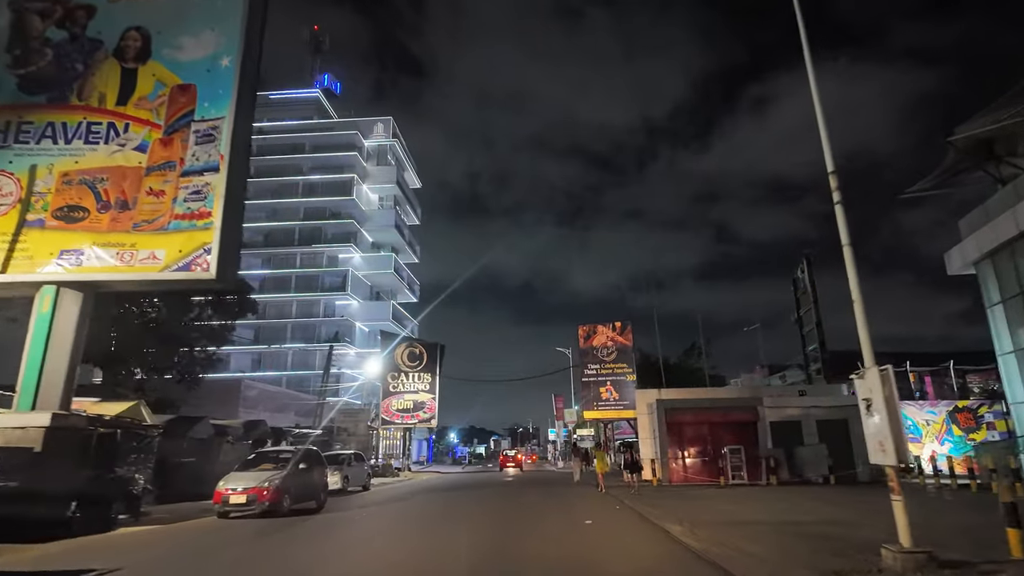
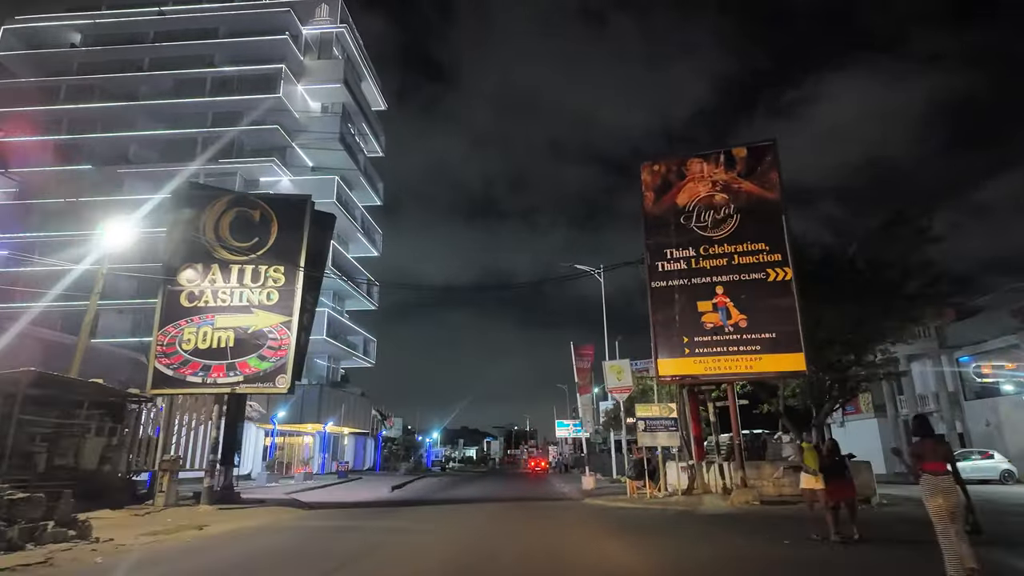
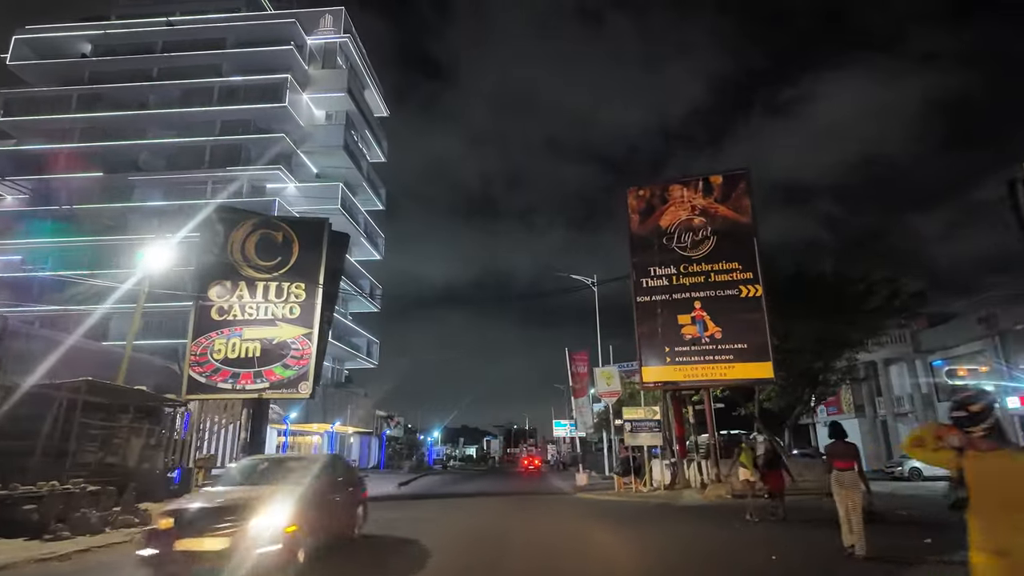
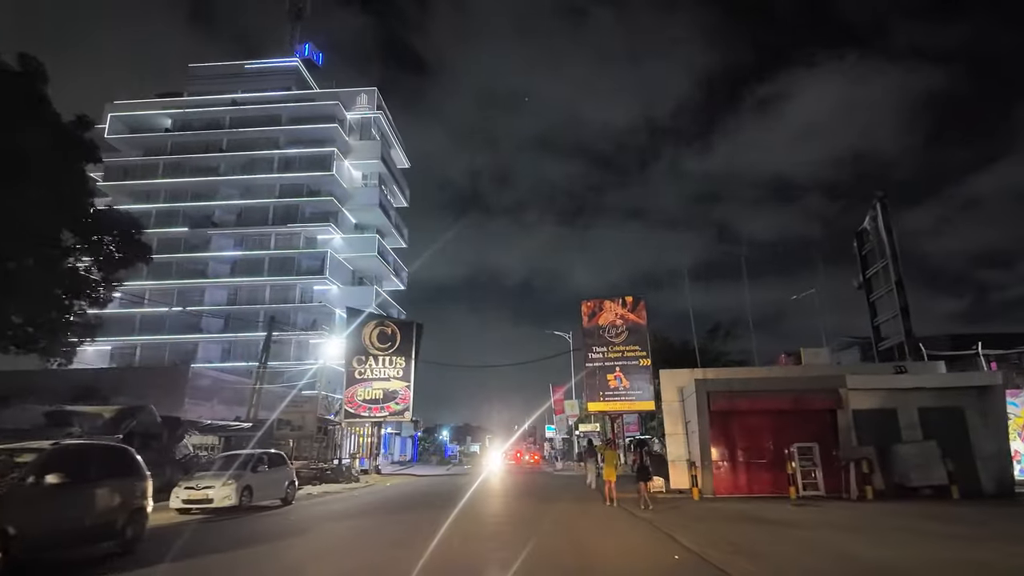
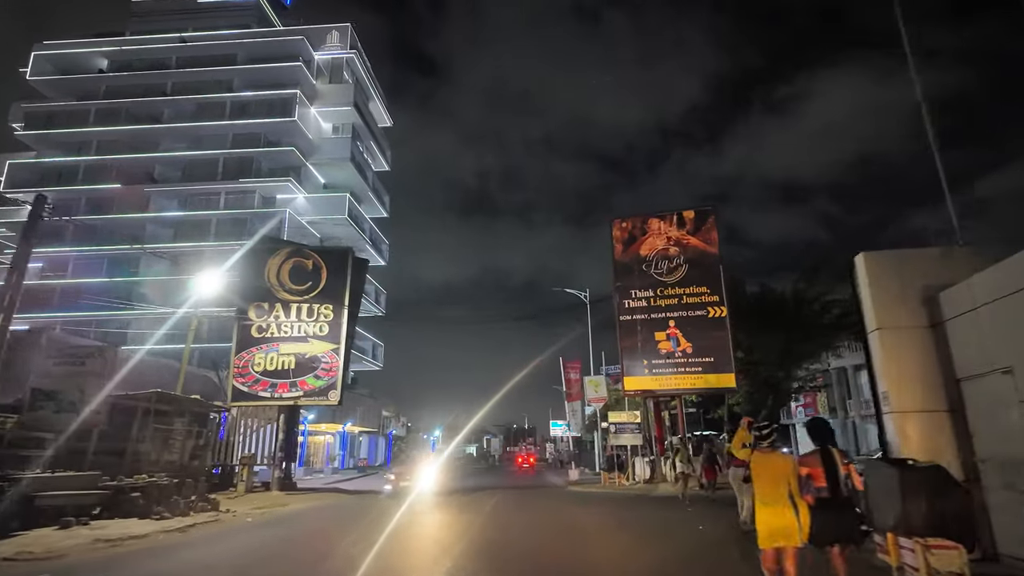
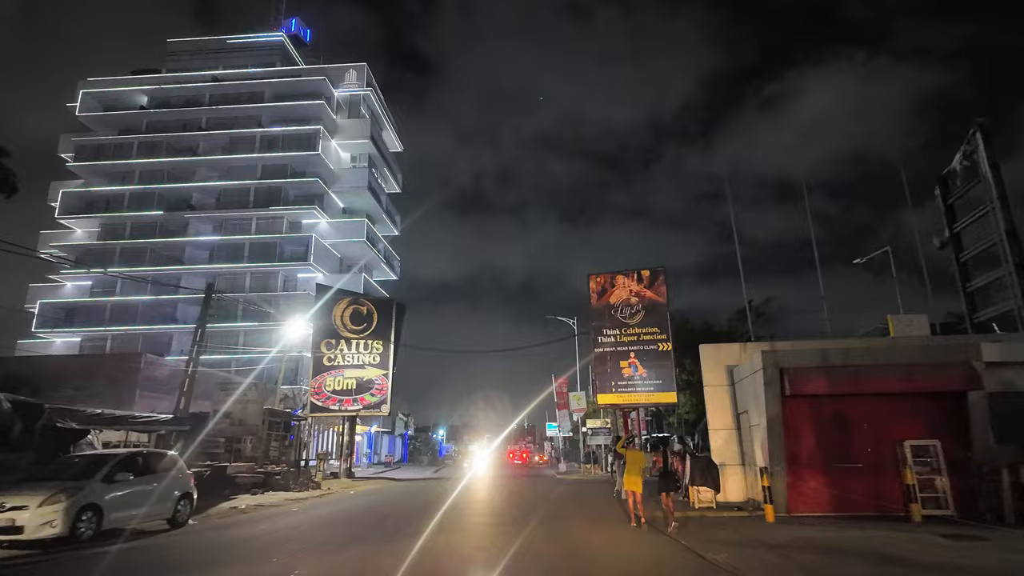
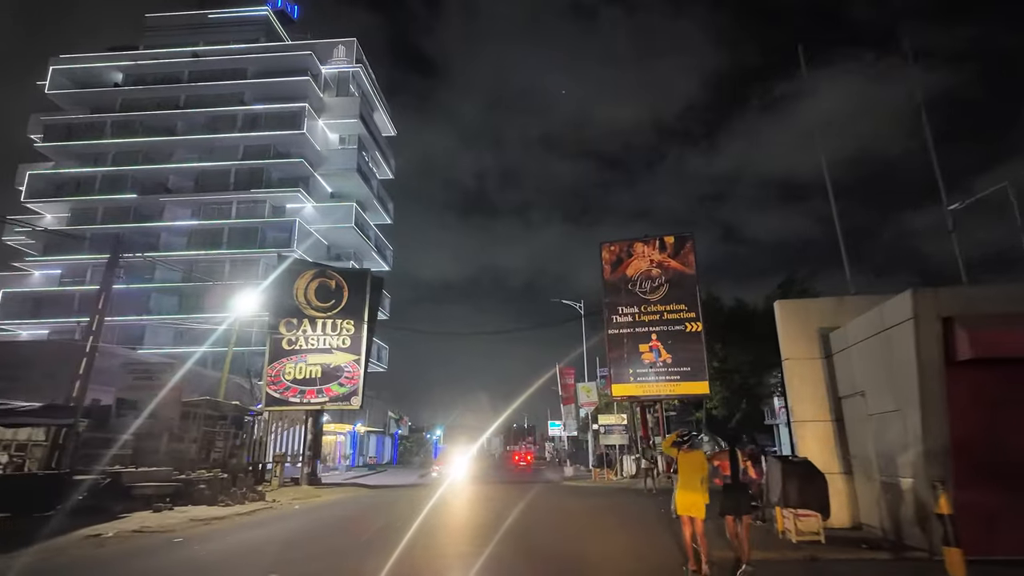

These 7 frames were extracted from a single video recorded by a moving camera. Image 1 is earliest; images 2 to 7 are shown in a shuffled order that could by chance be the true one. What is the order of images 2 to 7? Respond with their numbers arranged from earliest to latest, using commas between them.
4, 6, 7, 5, 3, 2
